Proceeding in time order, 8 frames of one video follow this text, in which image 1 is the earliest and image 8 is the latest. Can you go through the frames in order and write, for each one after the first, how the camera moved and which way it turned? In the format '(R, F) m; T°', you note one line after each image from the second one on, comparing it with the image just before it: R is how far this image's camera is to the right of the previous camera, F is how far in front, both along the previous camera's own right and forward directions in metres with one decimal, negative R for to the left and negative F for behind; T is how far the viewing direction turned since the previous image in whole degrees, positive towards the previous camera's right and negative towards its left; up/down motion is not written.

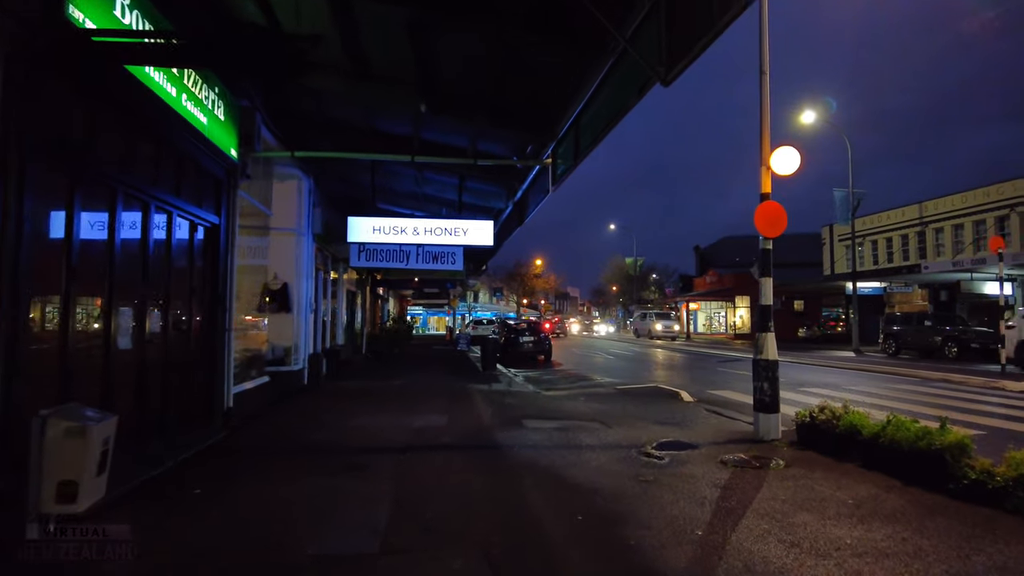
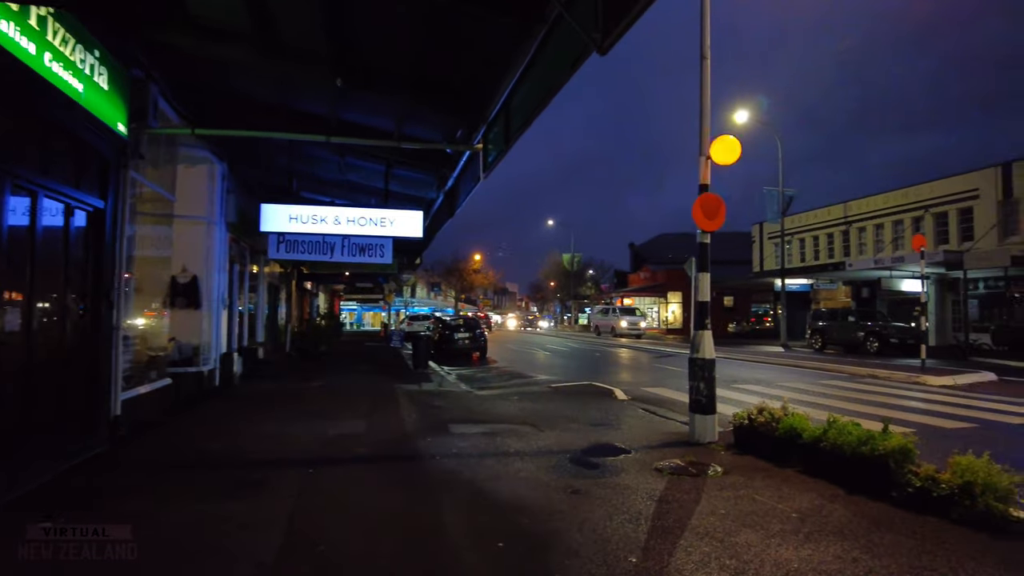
(+0.2, +0.7) m; +5°
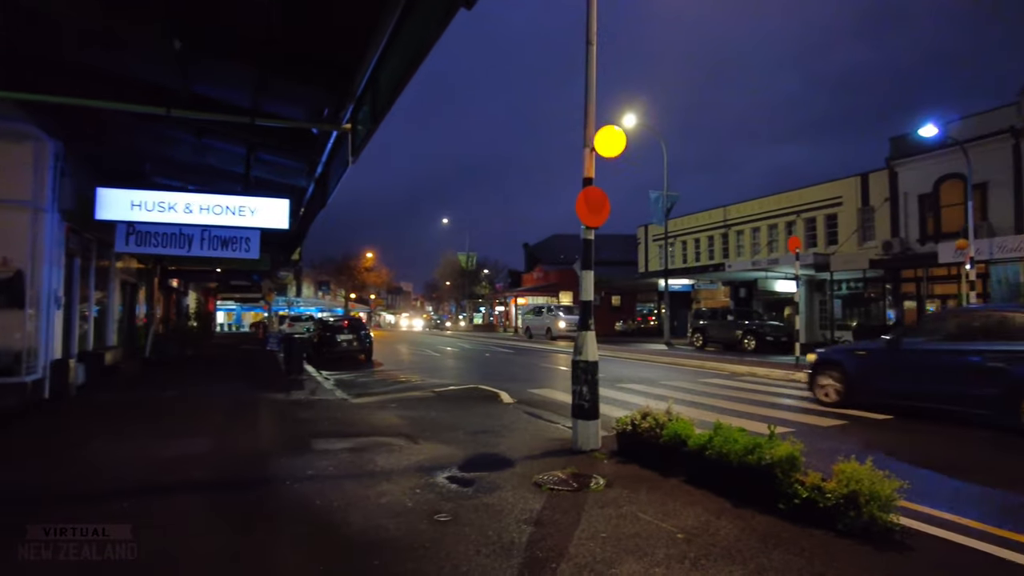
(+0.3, +0.7) m; +9°
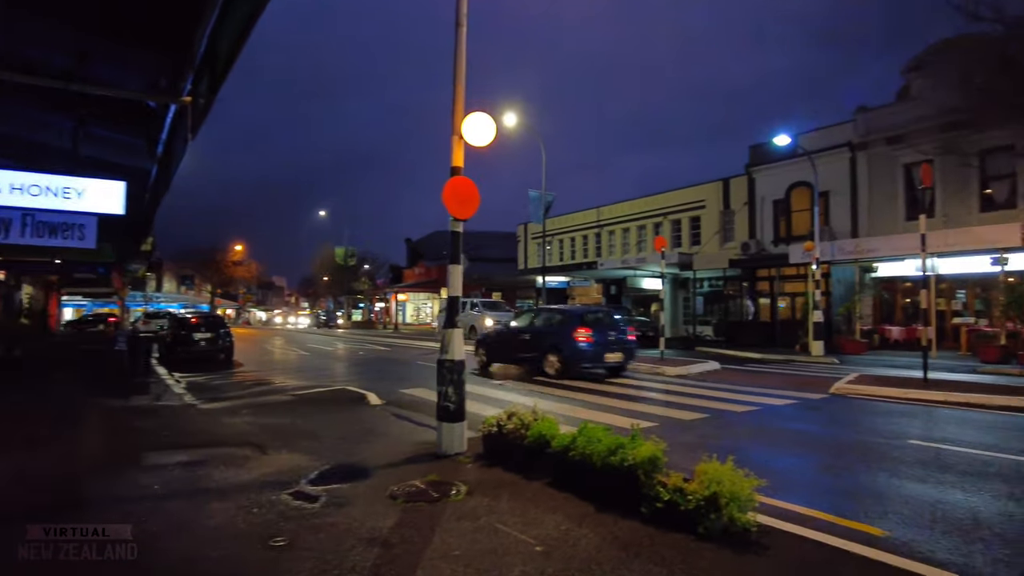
(+0.2, +0.4) m; +10°
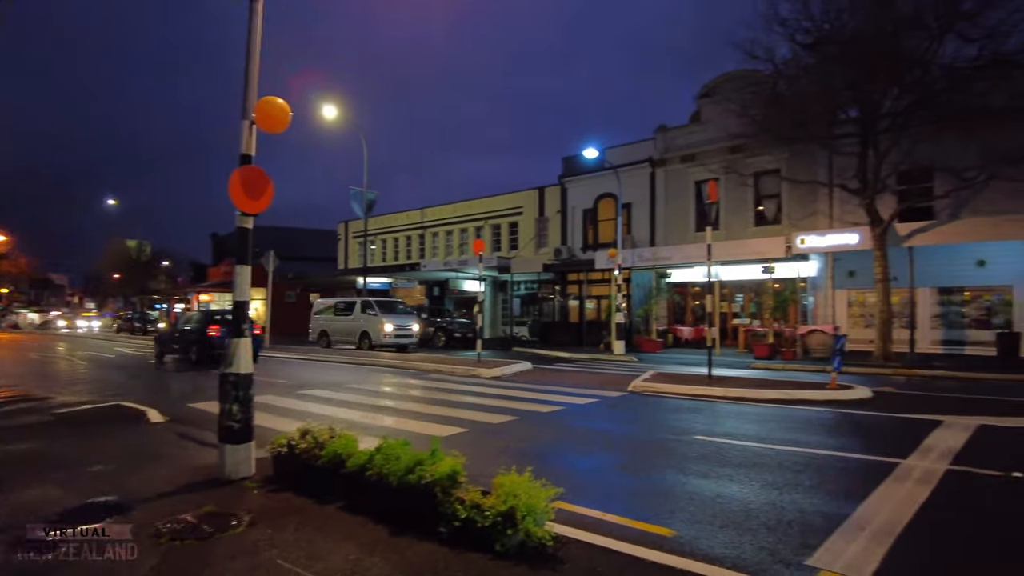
(+0.2, +0.3) m; +15°
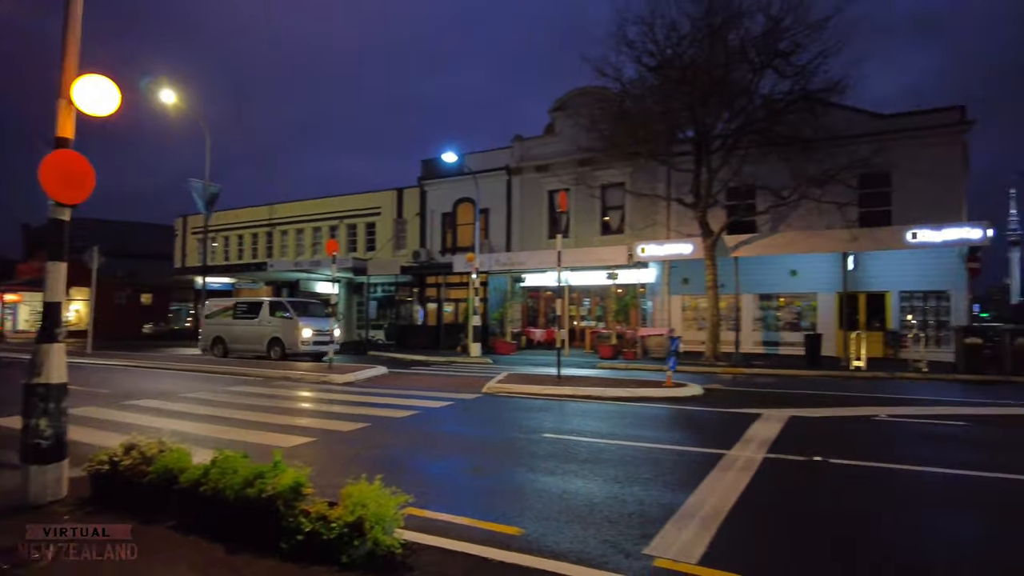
(0.0, 0.0) m; +12°
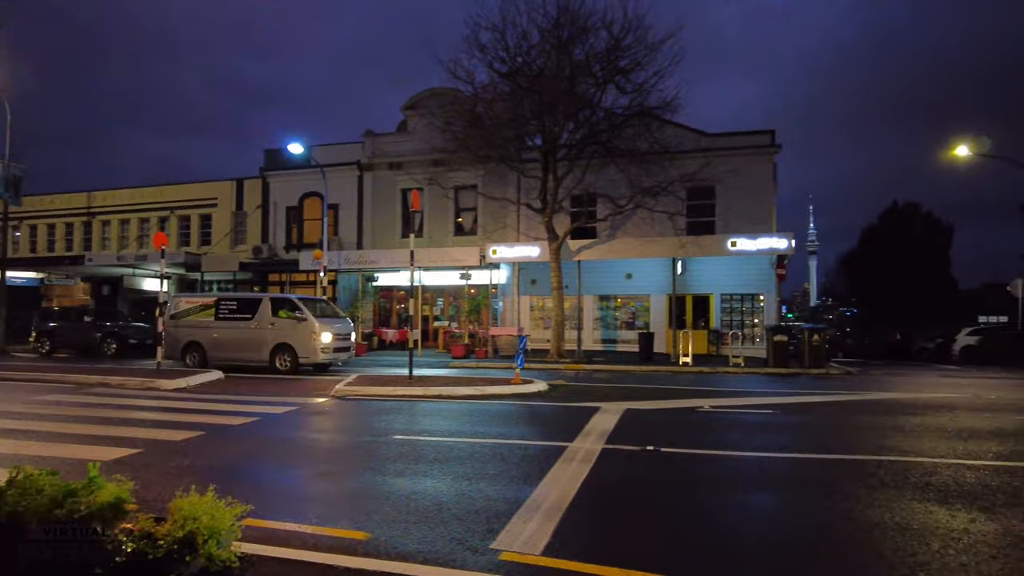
(0.0, -0.1) m; +13°
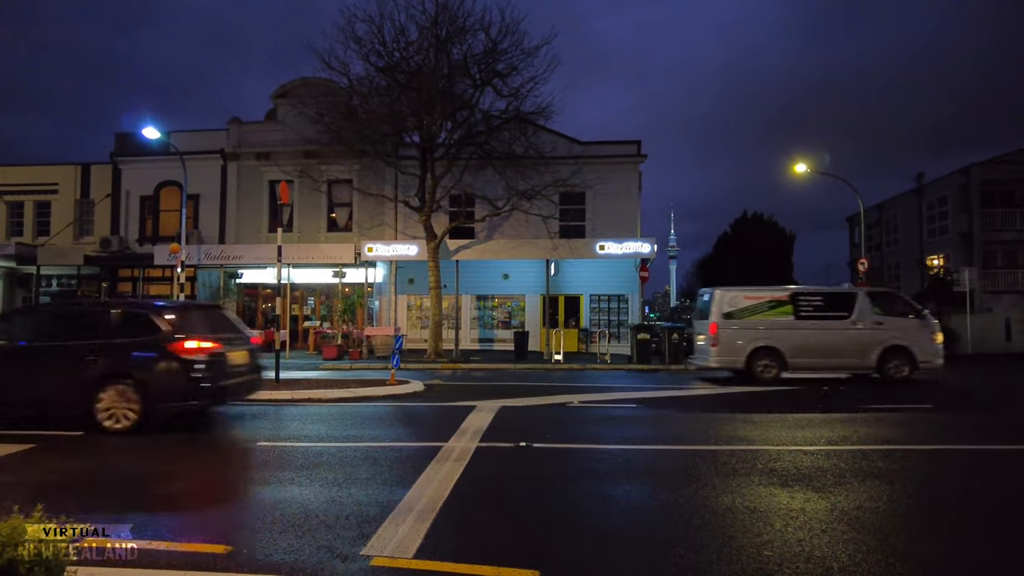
(0.0, 0.0) m; +11°
